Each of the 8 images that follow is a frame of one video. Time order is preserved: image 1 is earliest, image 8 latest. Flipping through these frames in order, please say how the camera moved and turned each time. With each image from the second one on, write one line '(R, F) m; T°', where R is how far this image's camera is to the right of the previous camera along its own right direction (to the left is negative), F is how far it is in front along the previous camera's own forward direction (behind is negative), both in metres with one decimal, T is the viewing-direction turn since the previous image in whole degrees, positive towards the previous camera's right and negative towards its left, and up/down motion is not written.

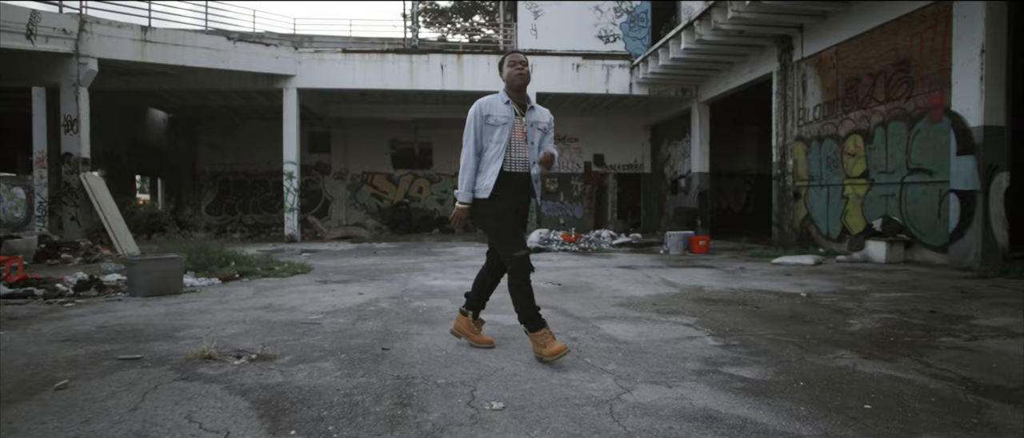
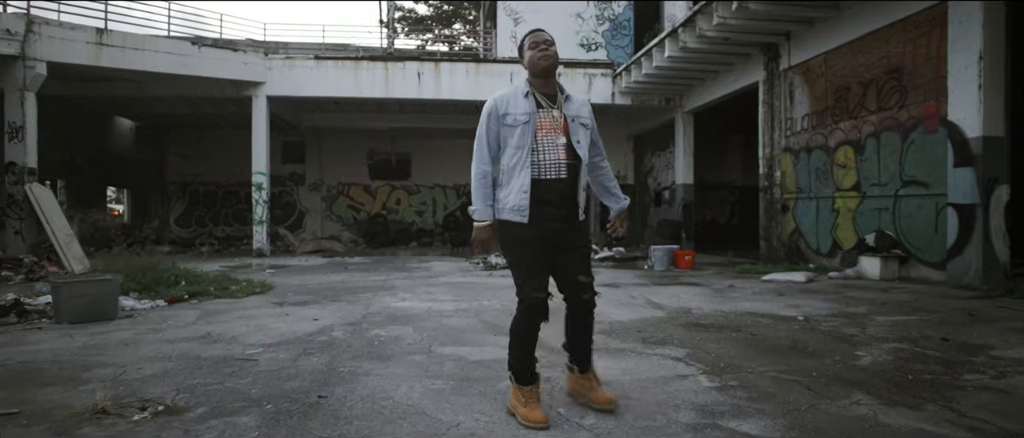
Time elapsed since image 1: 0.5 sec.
(+0.1, +0.6) m; +2°
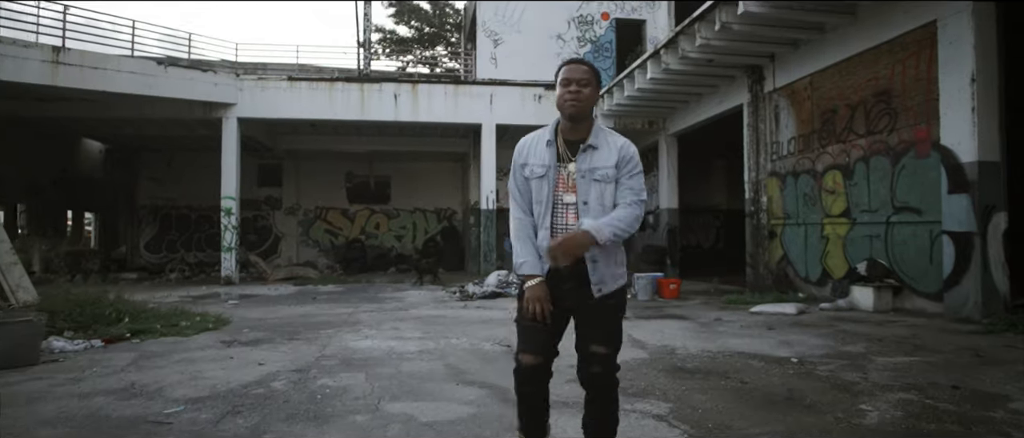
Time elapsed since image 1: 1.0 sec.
(+0.2, +0.5) m; +1°
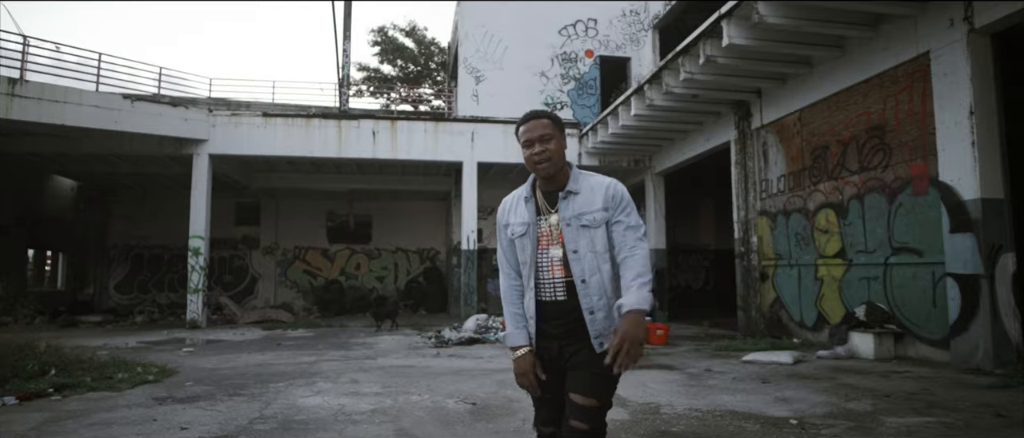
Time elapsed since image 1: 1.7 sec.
(+0.2, +0.6) m; +1°
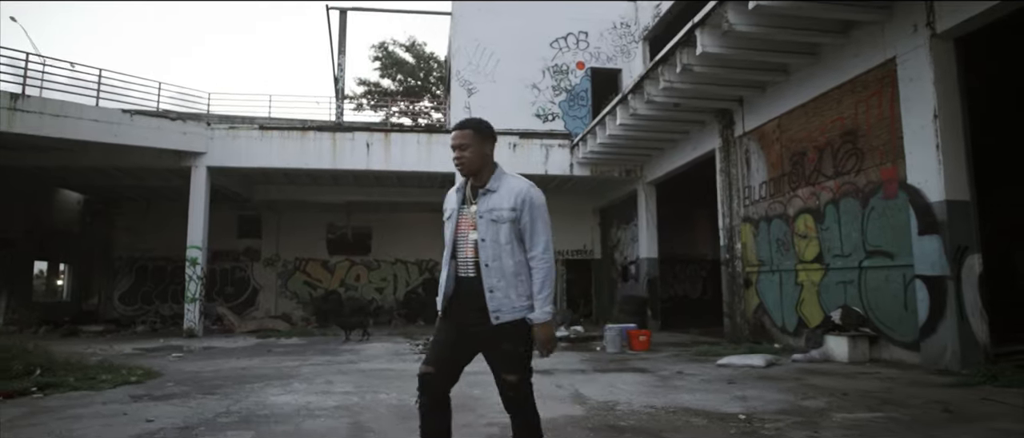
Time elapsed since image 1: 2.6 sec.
(+0.4, -0.1) m; -1°
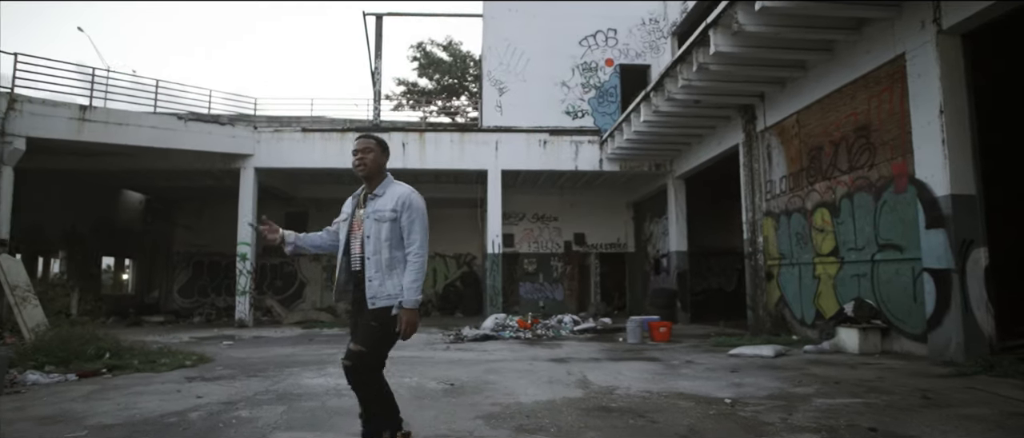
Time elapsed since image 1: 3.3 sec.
(+0.4, -0.5) m; -4°
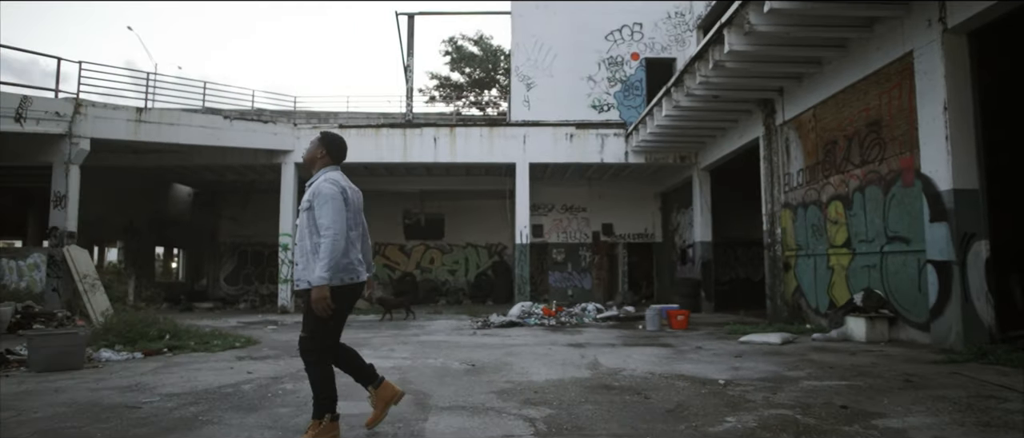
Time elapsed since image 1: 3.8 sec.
(+0.2, -0.5) m; -3°
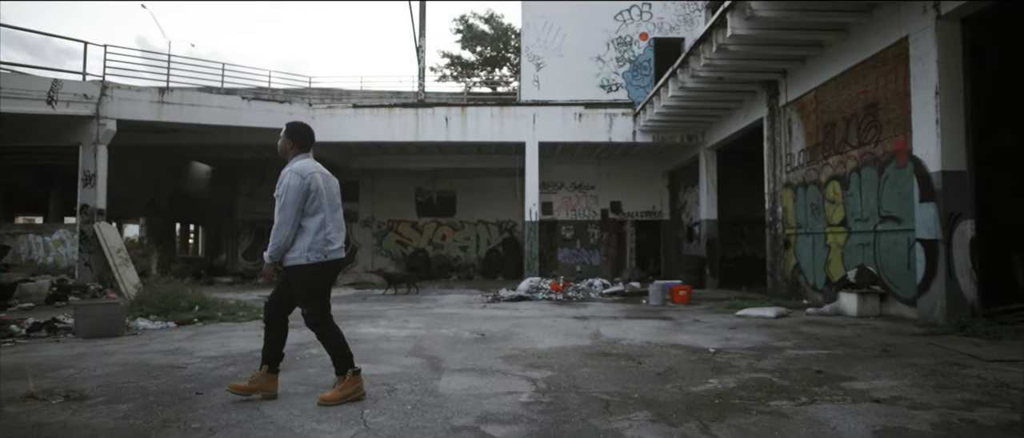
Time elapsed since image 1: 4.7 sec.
(0.0, -0.4) m; -1°
